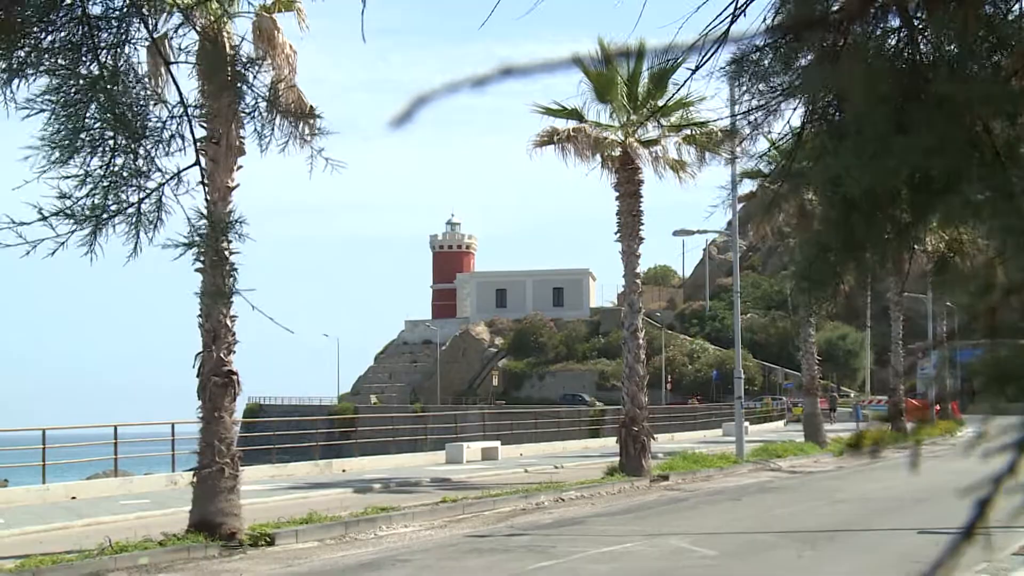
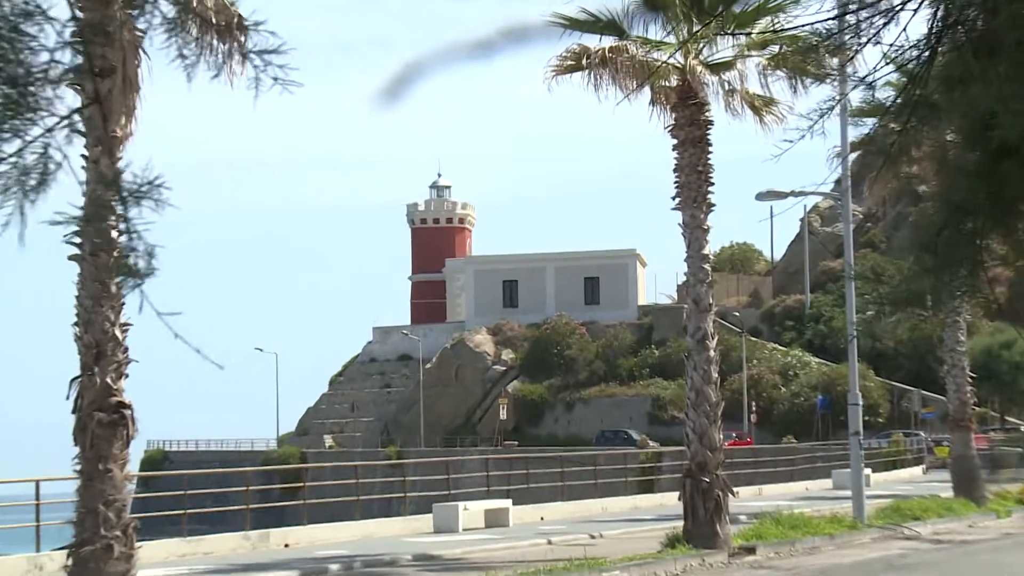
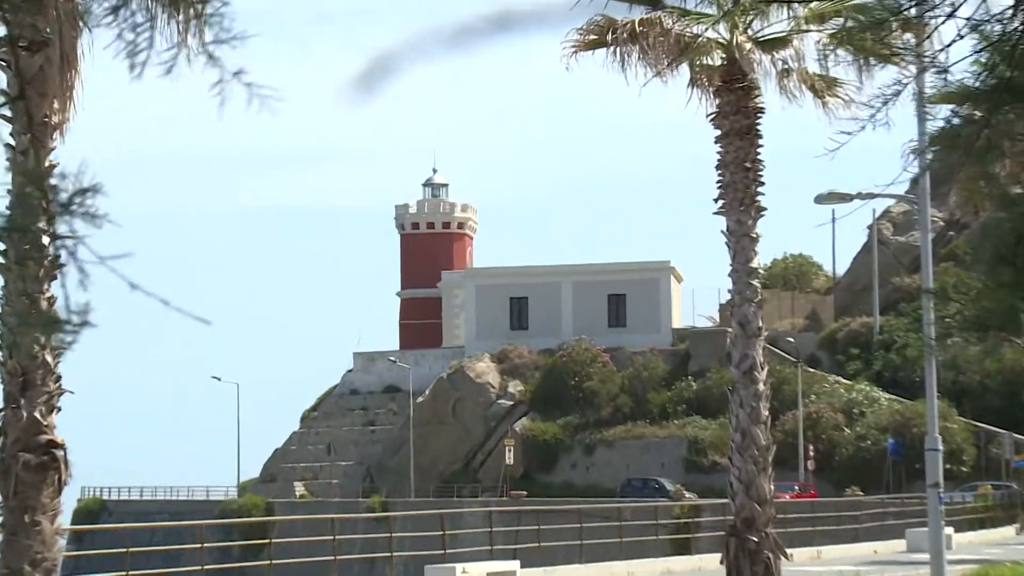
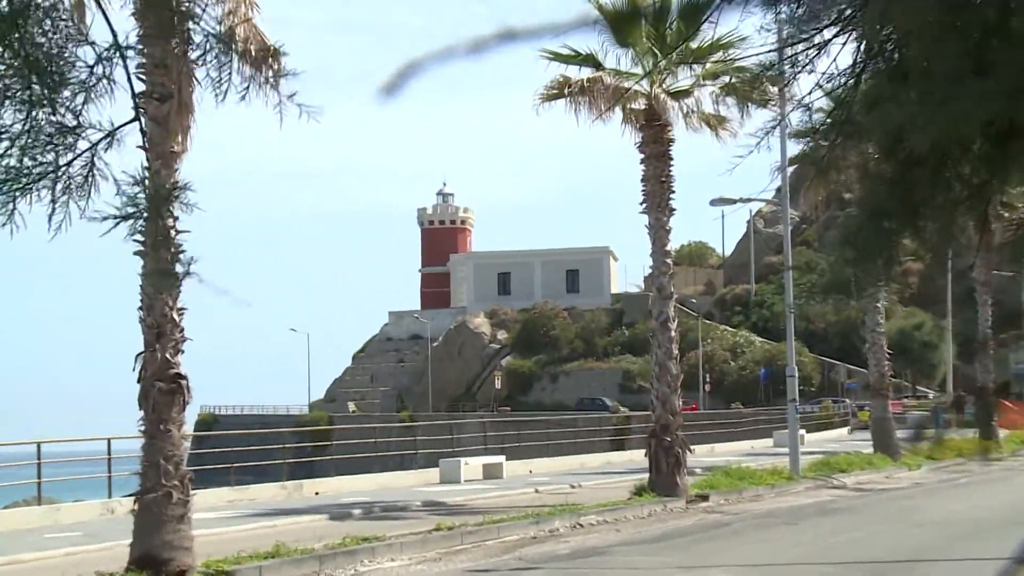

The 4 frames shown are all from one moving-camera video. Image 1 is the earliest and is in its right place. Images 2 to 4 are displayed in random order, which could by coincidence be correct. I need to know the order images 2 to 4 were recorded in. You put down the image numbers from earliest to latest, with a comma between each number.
4, 2, 3
